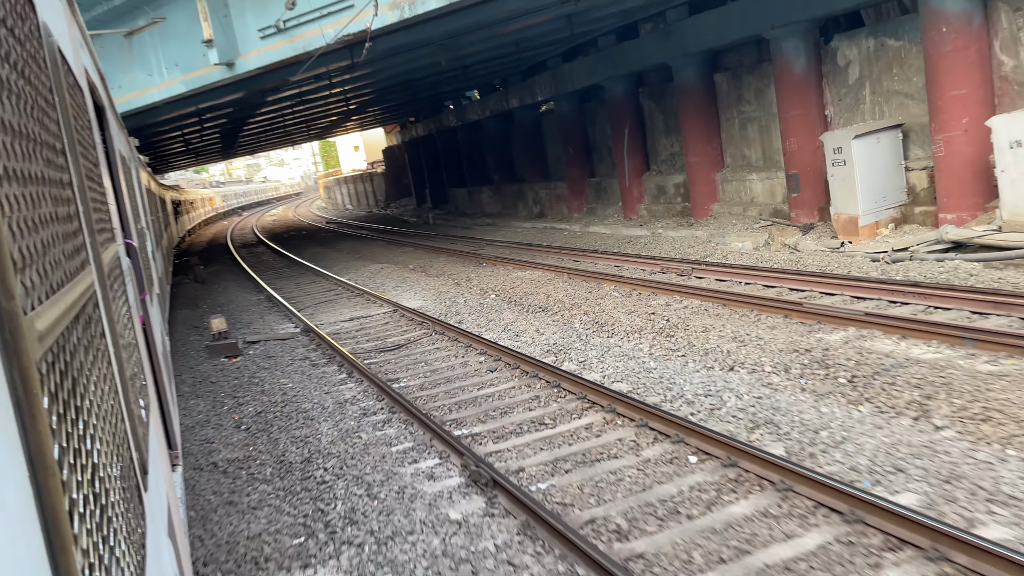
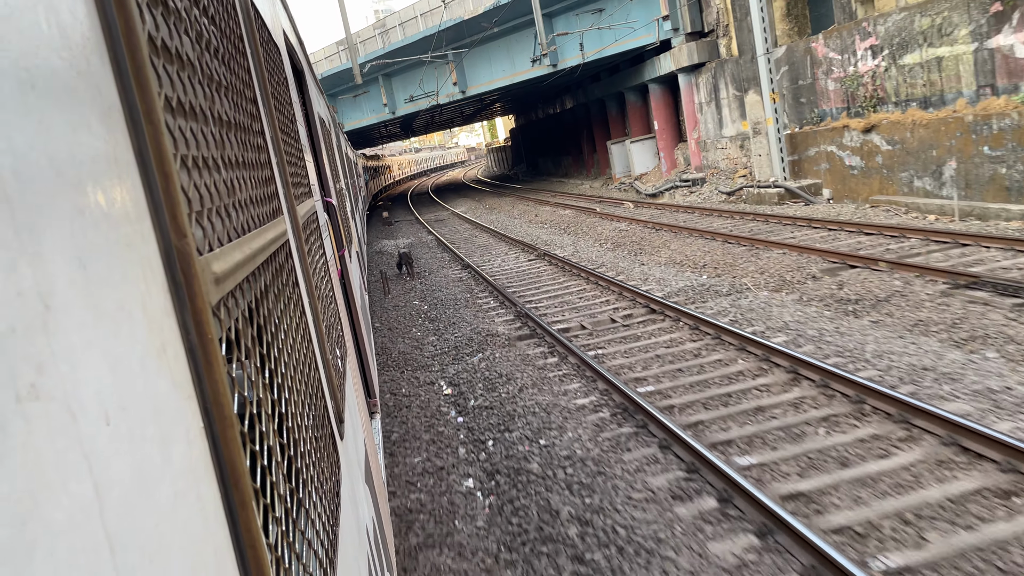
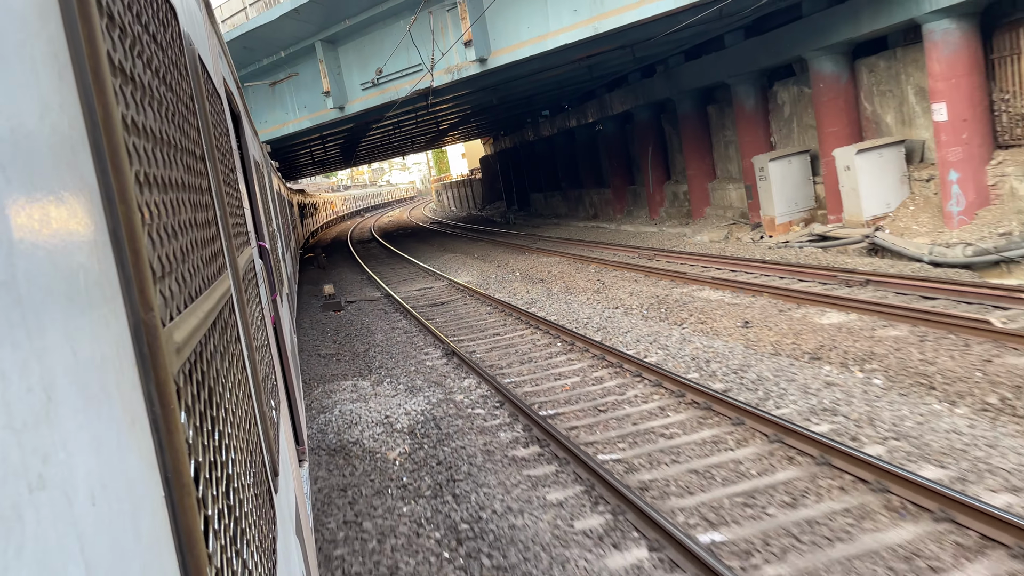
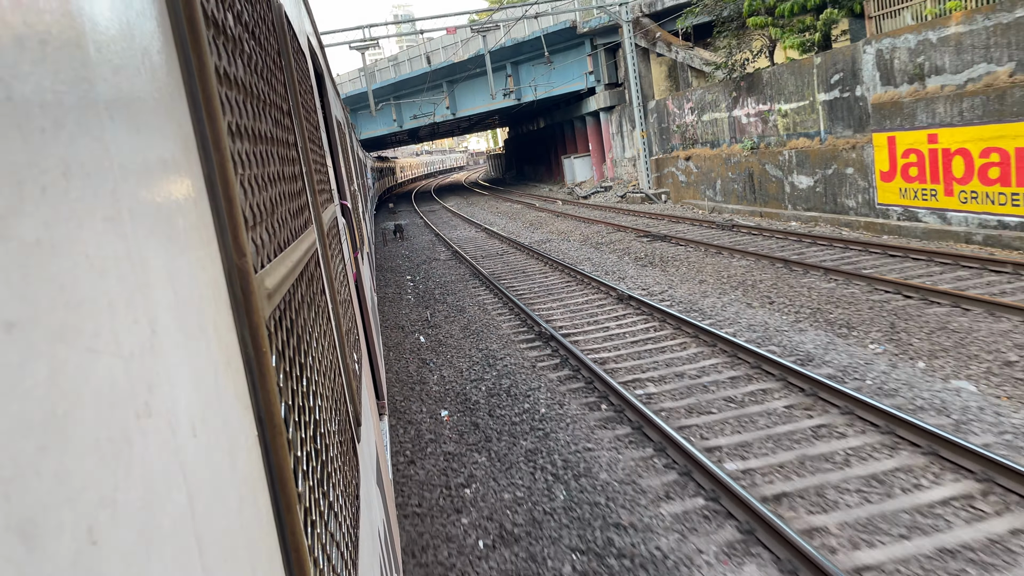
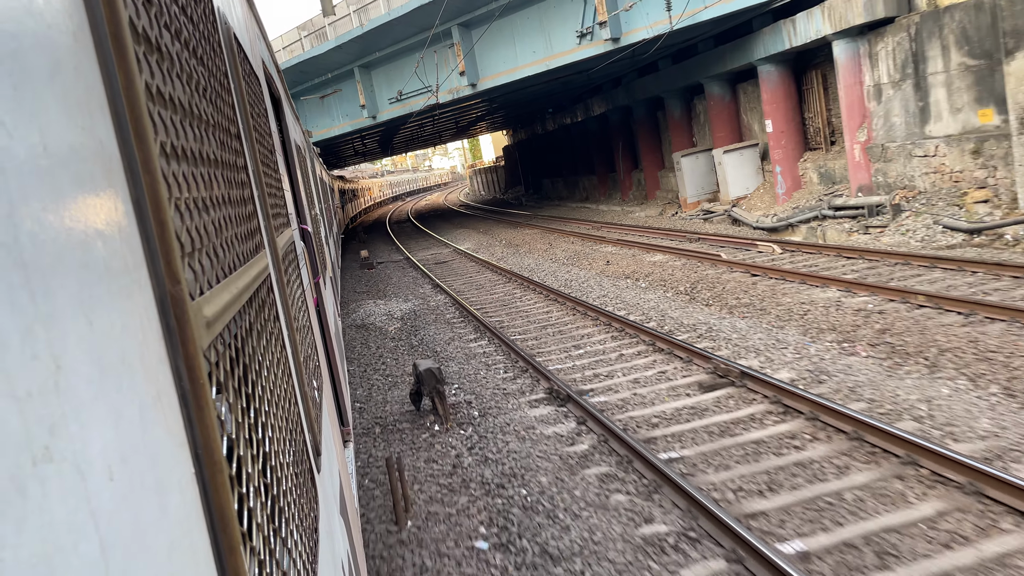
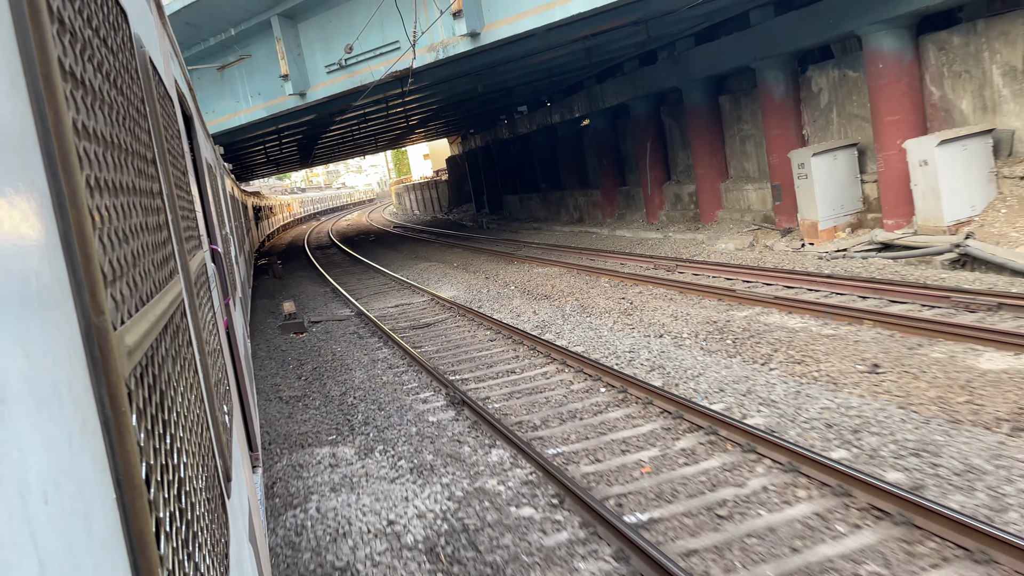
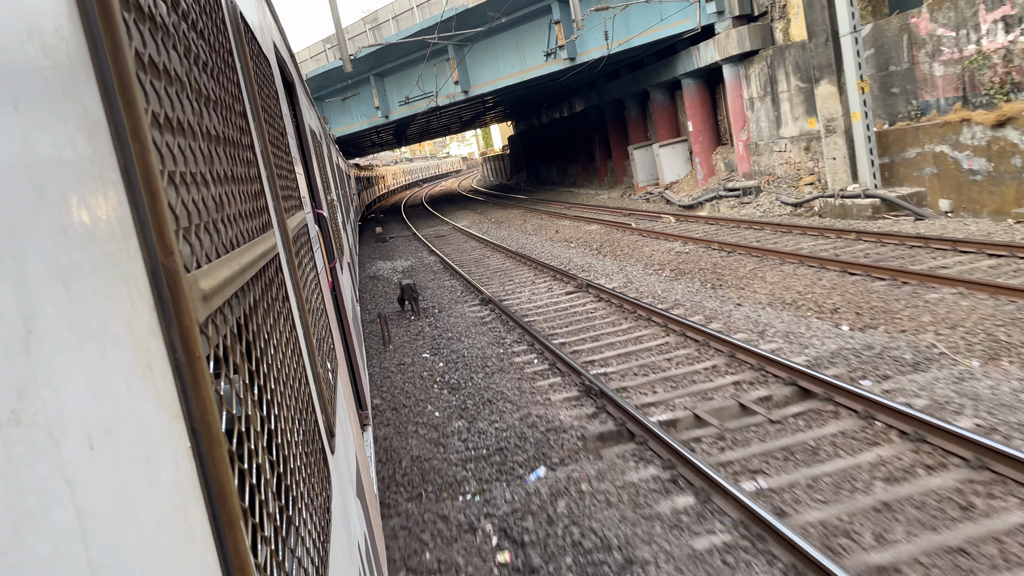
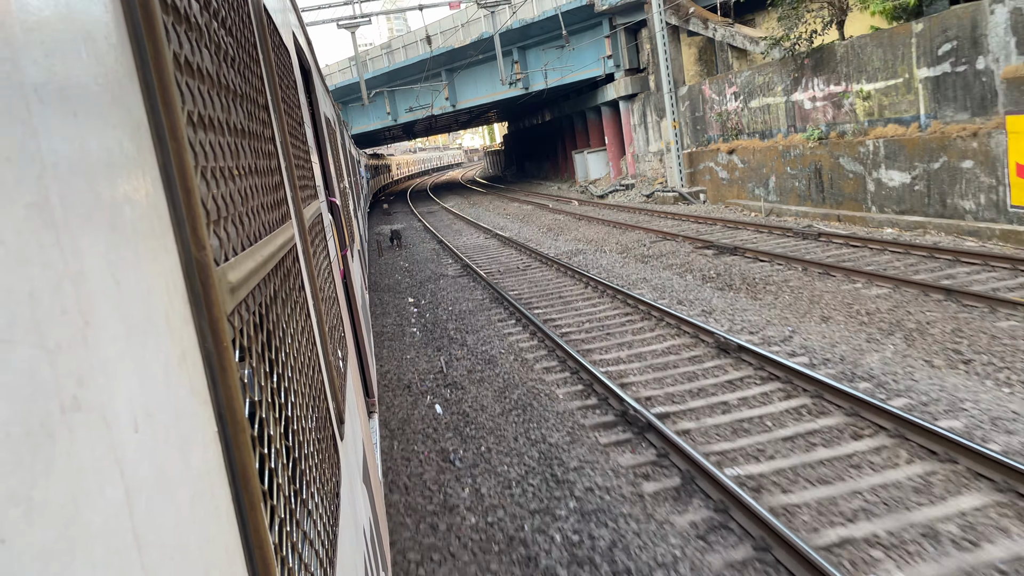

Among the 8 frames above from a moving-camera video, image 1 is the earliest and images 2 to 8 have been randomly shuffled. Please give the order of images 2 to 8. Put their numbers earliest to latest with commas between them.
6, 3, 5, 7, 2, 8, 4
